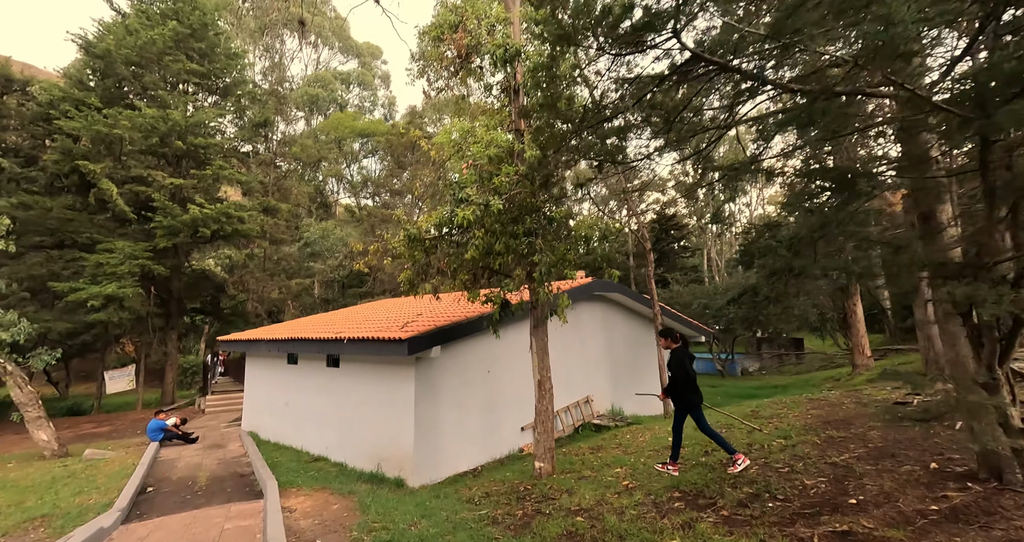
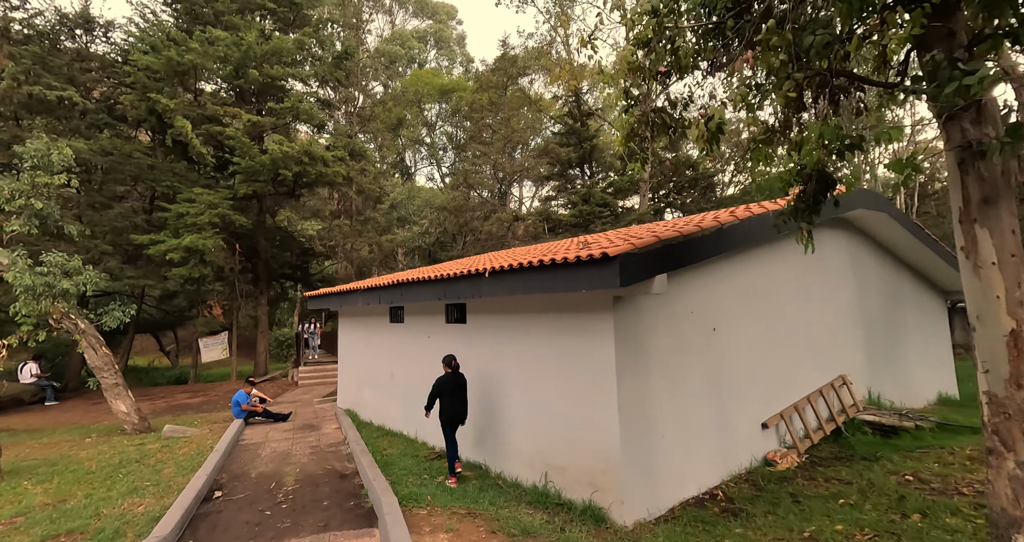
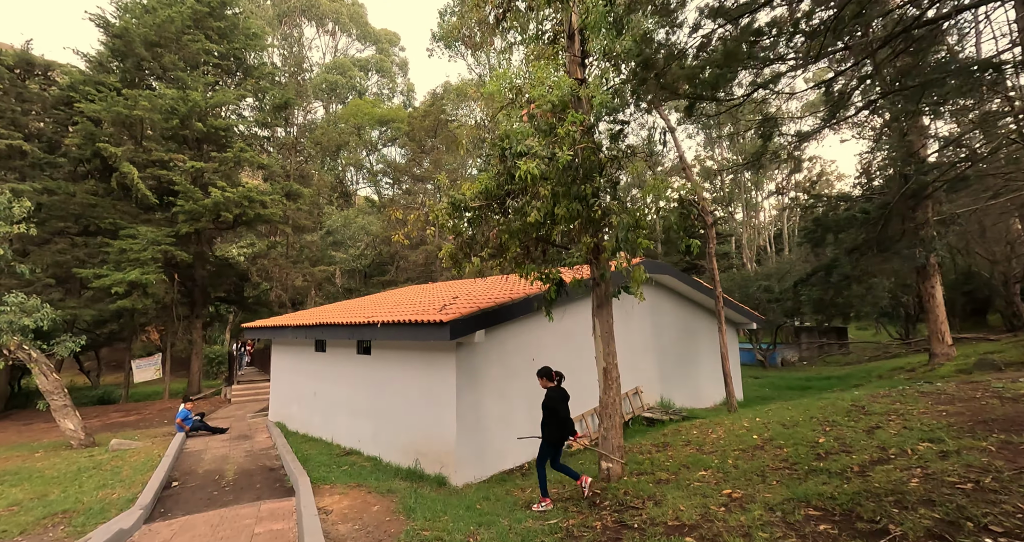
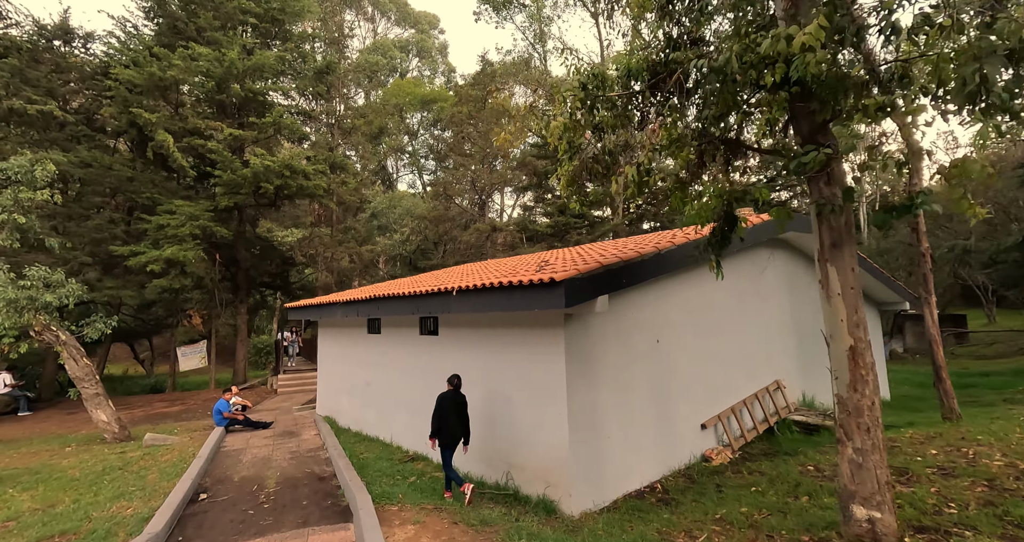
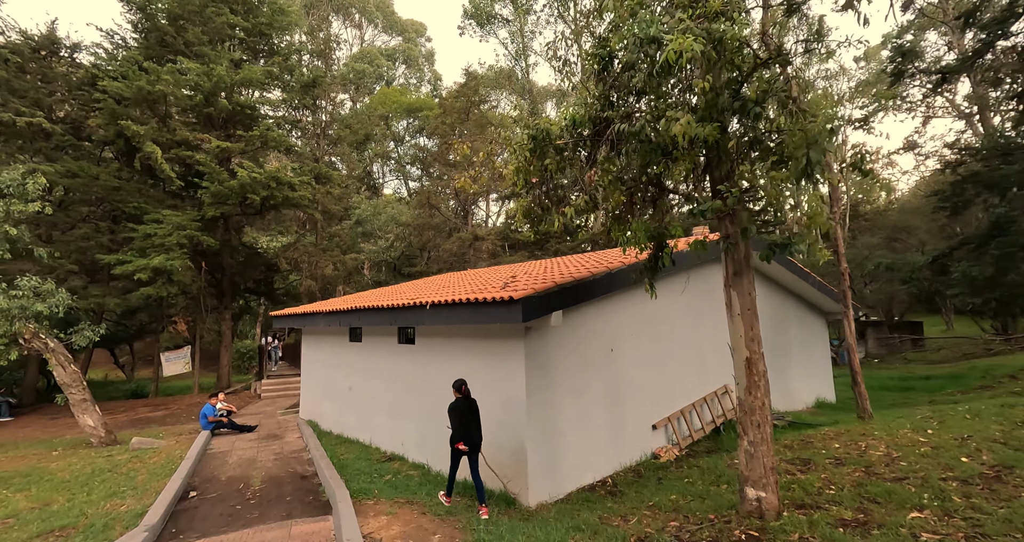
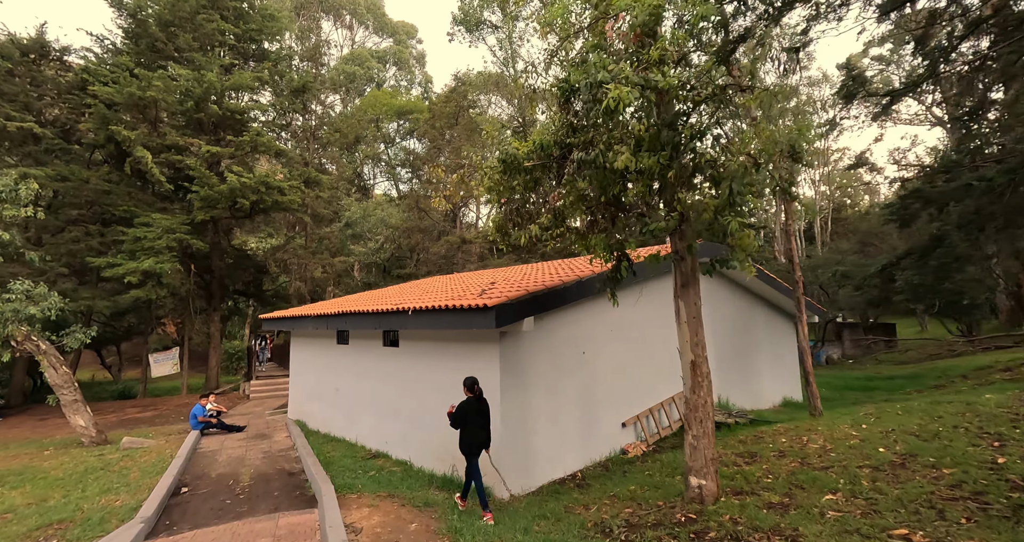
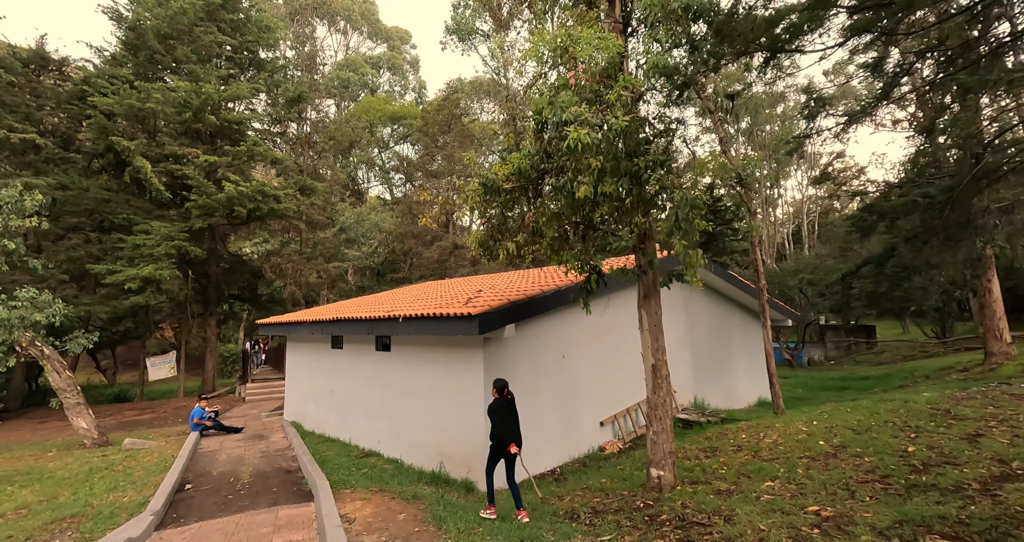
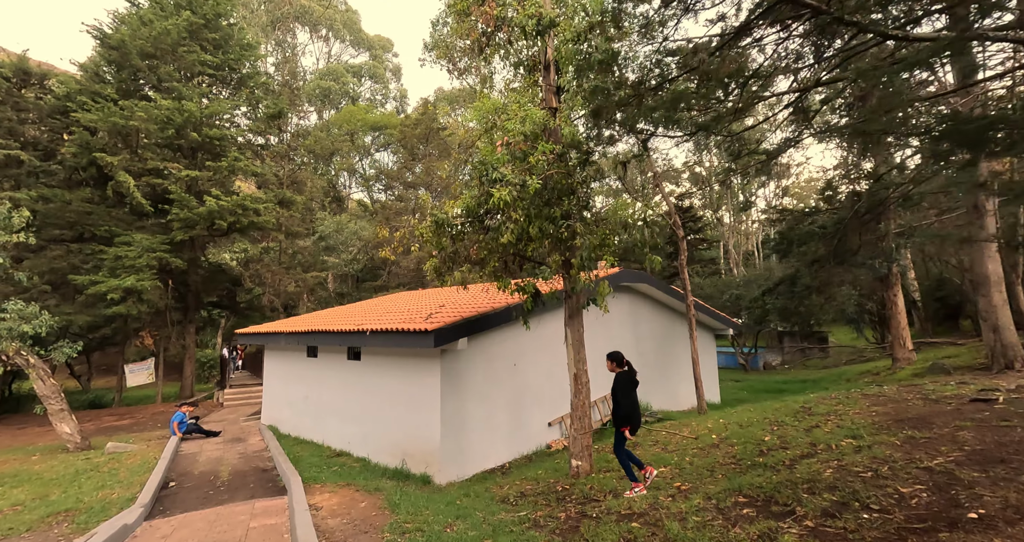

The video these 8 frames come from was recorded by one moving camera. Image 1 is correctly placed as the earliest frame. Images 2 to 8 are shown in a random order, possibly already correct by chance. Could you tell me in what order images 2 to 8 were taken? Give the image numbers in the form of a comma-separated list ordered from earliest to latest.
8, 3, 7, 6, 5, 4, 2
